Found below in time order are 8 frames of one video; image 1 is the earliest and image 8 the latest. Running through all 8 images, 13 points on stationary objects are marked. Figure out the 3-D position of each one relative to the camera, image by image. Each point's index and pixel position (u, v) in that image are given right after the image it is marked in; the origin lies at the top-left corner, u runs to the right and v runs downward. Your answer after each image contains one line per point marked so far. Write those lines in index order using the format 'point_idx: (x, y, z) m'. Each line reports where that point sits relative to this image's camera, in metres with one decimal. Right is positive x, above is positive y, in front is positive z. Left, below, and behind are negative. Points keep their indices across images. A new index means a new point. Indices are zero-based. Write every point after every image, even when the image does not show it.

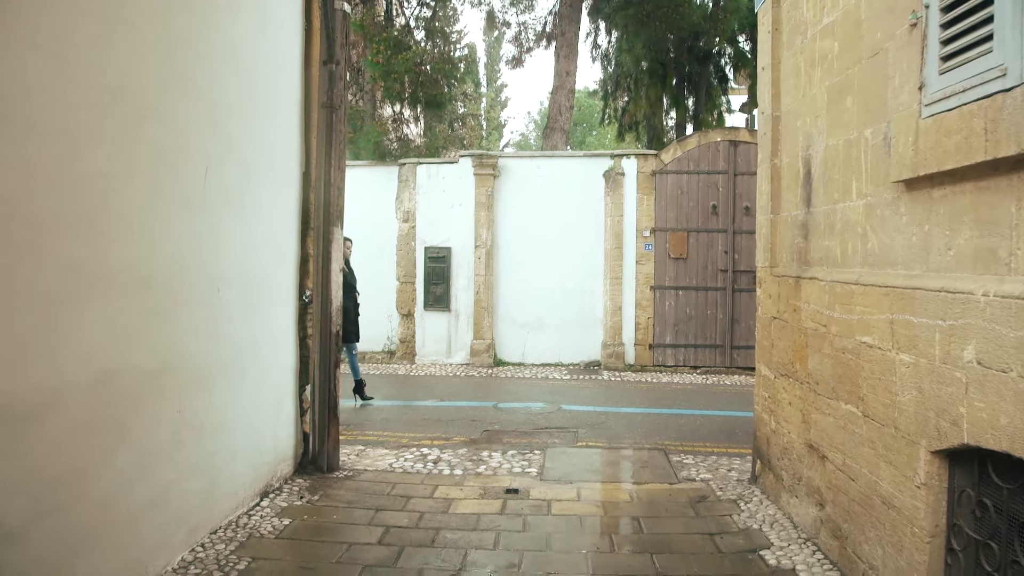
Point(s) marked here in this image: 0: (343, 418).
0: (-1.6, -1.2, +7.2) m
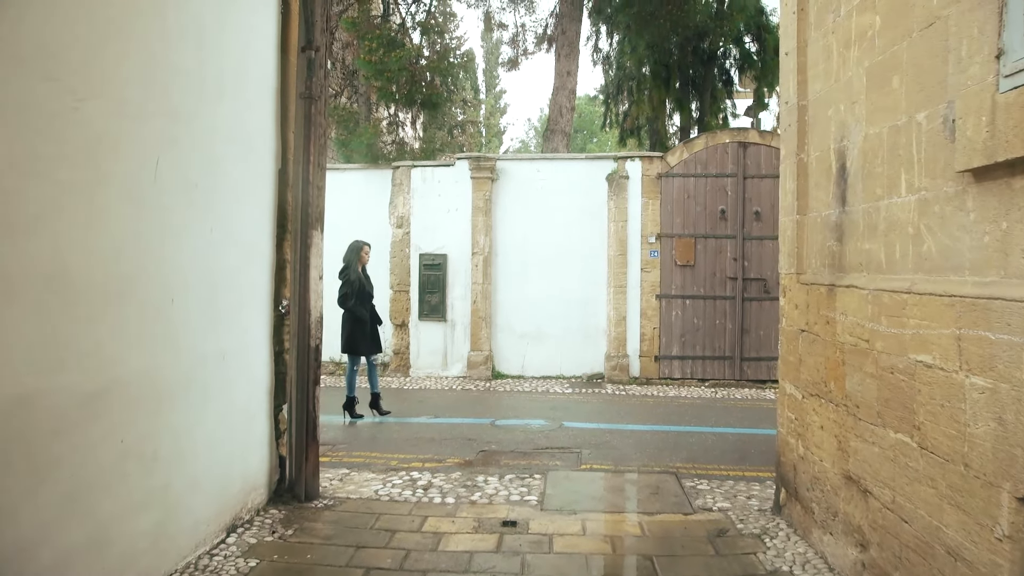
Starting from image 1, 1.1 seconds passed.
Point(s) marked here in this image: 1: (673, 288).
0: (-1.6, -1.3, +6.7) m
1: (+2.0, 0.0, +9.7) m
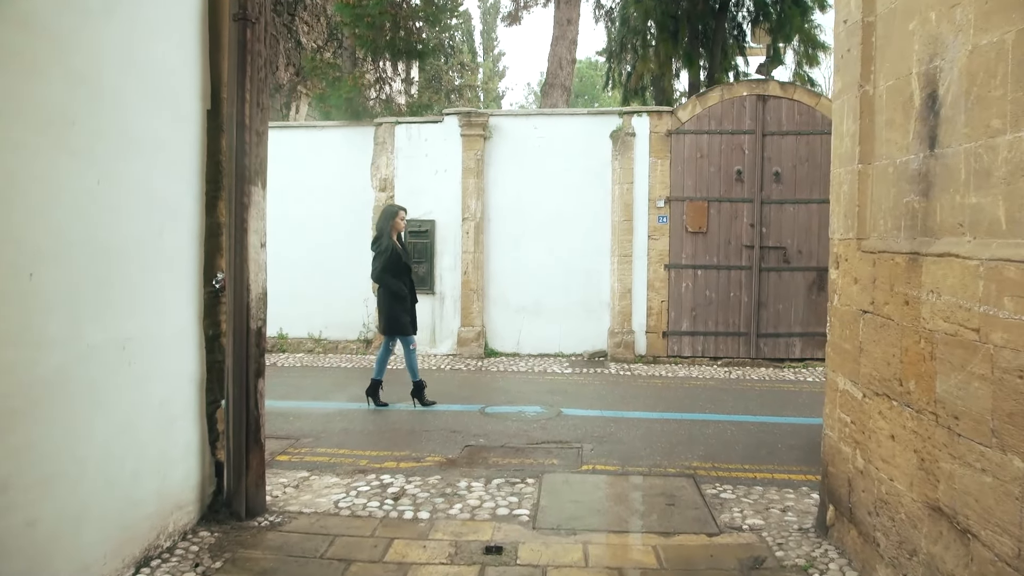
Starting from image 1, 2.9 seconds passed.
0: (-1.6, -1.1, +5.9) m
1: (+1.9, +0.4, +8.8) m
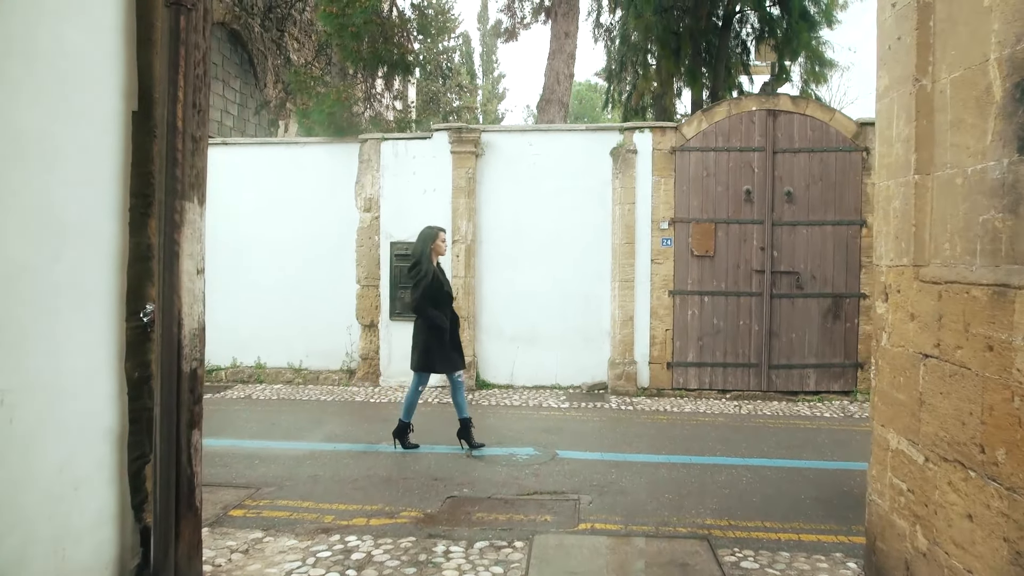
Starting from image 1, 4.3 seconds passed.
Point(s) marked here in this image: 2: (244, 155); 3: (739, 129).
0: (-1.7, -1.3, +5.3) m
1: (+1.9, +0.1, +8.2) m
2: (-3.1, +1.5, +9.0) m
3: (+2.4, +1.7, +8.2) m
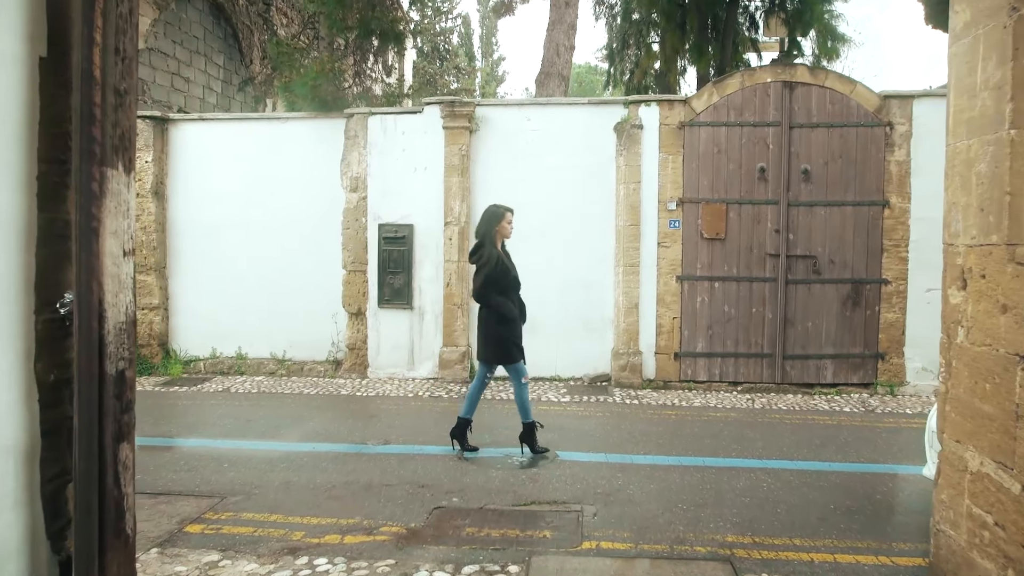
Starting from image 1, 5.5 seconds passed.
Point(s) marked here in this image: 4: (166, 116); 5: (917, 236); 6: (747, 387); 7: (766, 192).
0: (-1.7, -1.2, +4.7) m
1: (+1.8, +0.2, +7.7) m
2: (-3.1, +1.7, +8.4) m
3: (+2.3, +1.8, +7.6) m
4: (-3.7, +1.8, +8.4) m
5: (+3.9, +0.5, +7.6) m
6: (+2.3, -1.0, +7.7) m
7: (+2.5, +0.9, +7.6) m
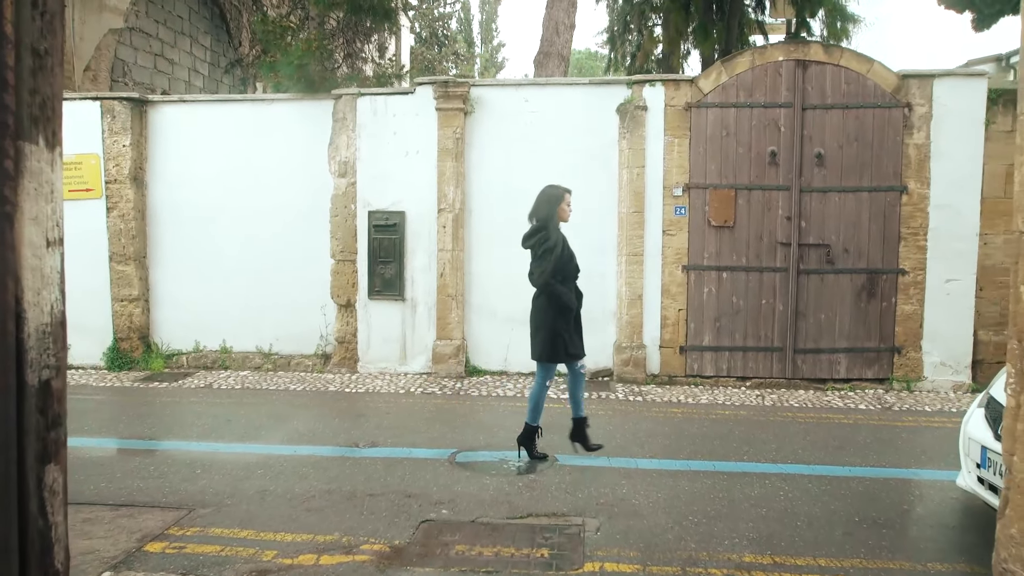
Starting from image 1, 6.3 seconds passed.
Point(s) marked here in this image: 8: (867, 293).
0: (-1.8, -1.1, +4.4) m
1: (+1.8, +0.3, +7.3) m
2: (-3.1, +1.8, +8.0) m
3: (+2.3, +1.9, +7.2) m
4: (-3.7, +1.9, +8.0) m
5: (+3.9, +0.6, +7.2) m
6: (+2.3, -0.9, +7.3) m
7: (+2.5, +1.0, +7.2) m
8: (+3.3, 0.0, +7.2) m
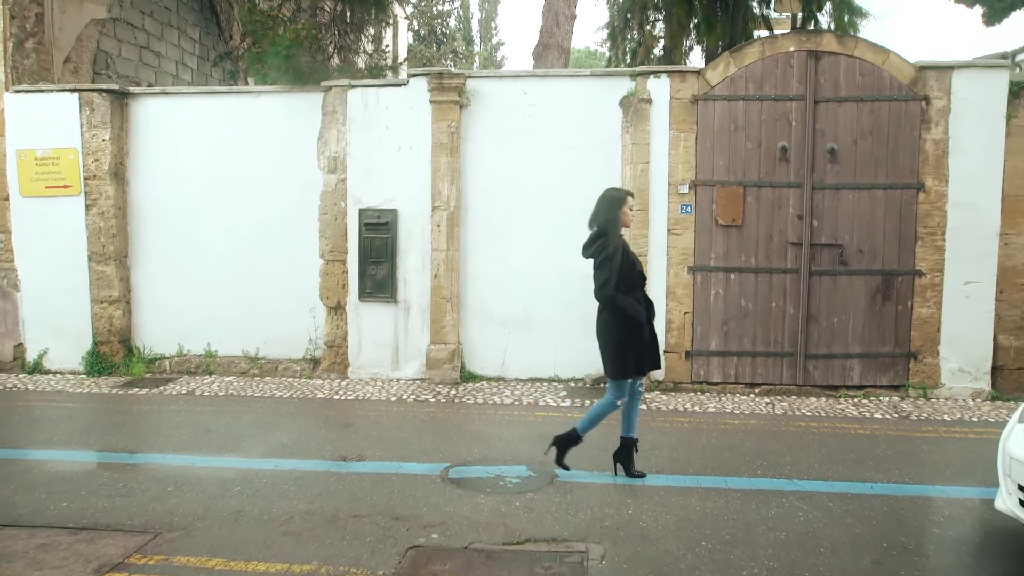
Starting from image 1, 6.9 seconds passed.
0: (-1.8, -1.1, +4.0) m
1: (+1.8, +0.3, +7.0) m
2: (-3.2, +1.8, +7.6) m
3: (+2.3, +1.9, +6.9) m
4: (-3.8, +1.9, +7.6) m
5: (+3.9, +0.6, +6.8) m
6: (+2.3, -0.9, +7.0) m
7: (+2.4, +1.0, +6.9) m
8: (+3.3, -0.1, +6.9) m
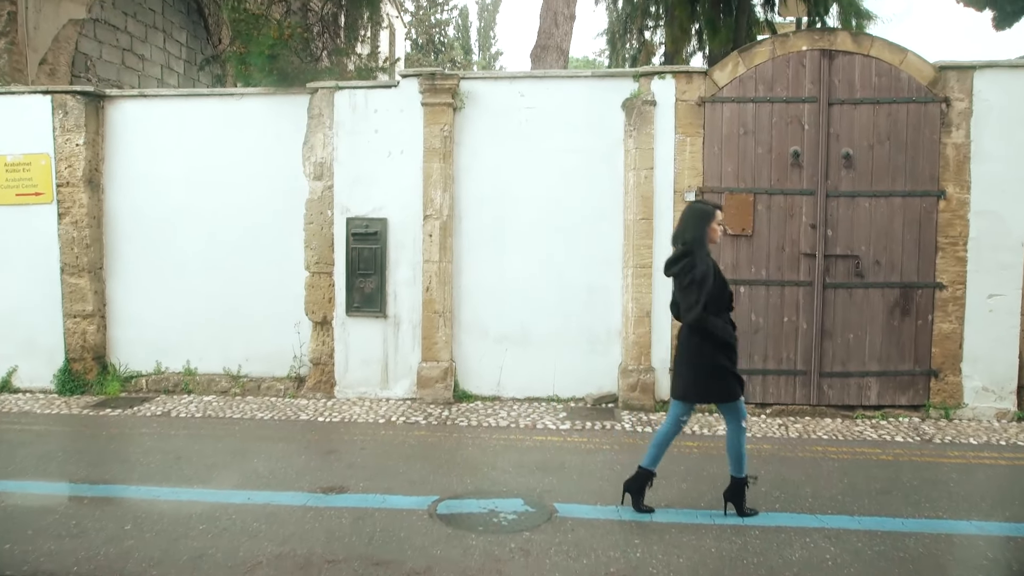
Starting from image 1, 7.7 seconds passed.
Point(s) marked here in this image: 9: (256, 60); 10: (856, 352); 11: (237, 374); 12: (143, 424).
0: (-1.8, -1.2, +3.6) m
1: (+1.8, +0.2, +6.6) m
2: (-3.2, +1.7, +7.2) m
3: (+2.3, +1.8, +6.5) m
4: (-3.8, +1.8, +7.2) m
5: (+3.9, +0.5, +6.4) m
6: (+2.2, -1.0, +6.6) m
7: (+2.4, +0.9, +6.5) m
8: (+3.2, -0.2, +6.5) m
9: (-2.5, +2.2, +7.8) m
10: (+2.9, -0.5, +6.5) m
11: (-2.6, -0.8, +7.3) m
12: (-2.9, -1.1, +6.2) m
